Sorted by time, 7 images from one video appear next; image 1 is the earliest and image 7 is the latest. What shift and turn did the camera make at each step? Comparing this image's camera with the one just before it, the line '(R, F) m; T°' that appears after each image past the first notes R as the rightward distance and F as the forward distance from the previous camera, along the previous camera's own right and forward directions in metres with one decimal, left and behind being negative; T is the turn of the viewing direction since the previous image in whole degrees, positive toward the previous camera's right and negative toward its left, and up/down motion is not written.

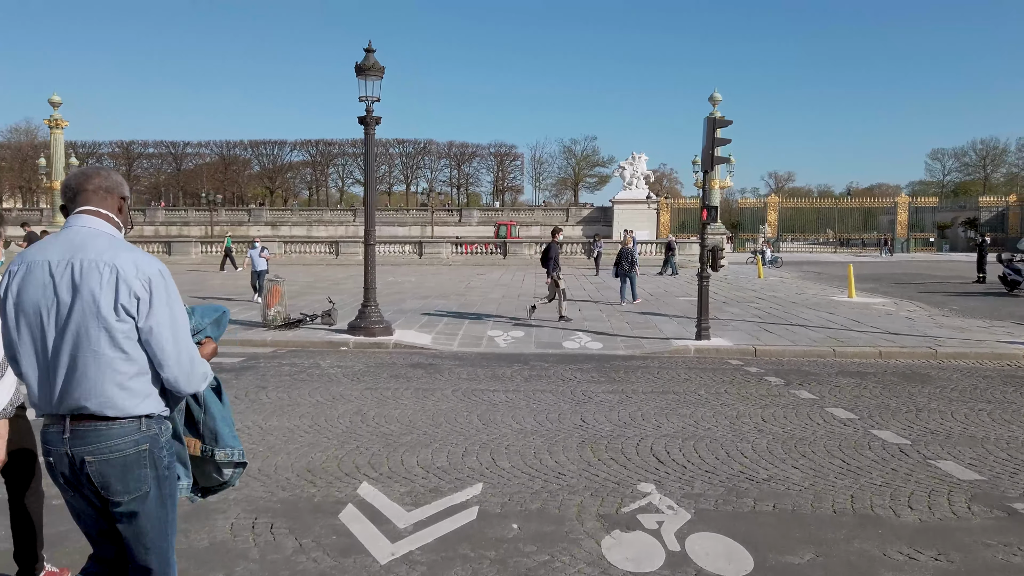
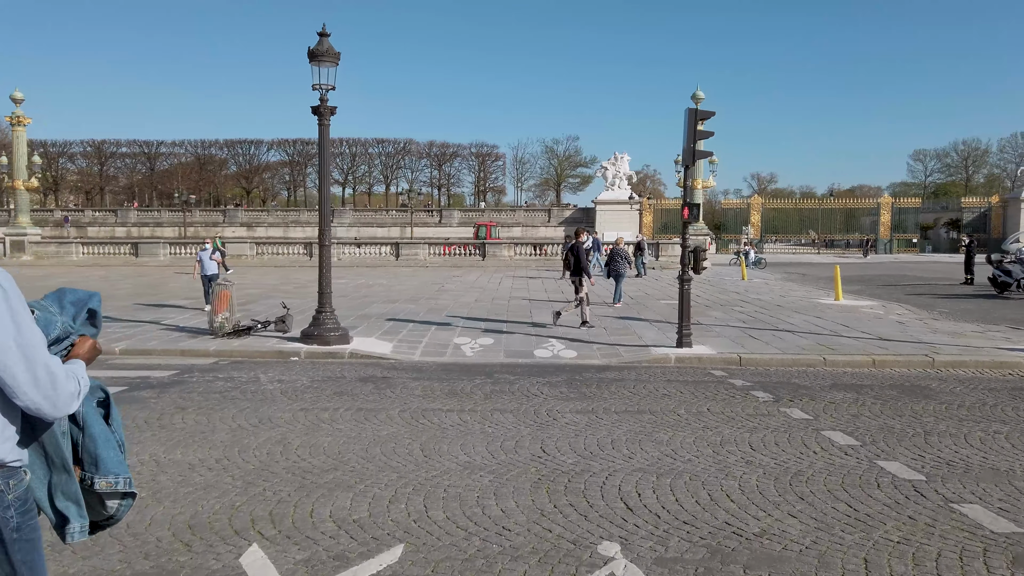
(+0.2, +0.8) m; +1°
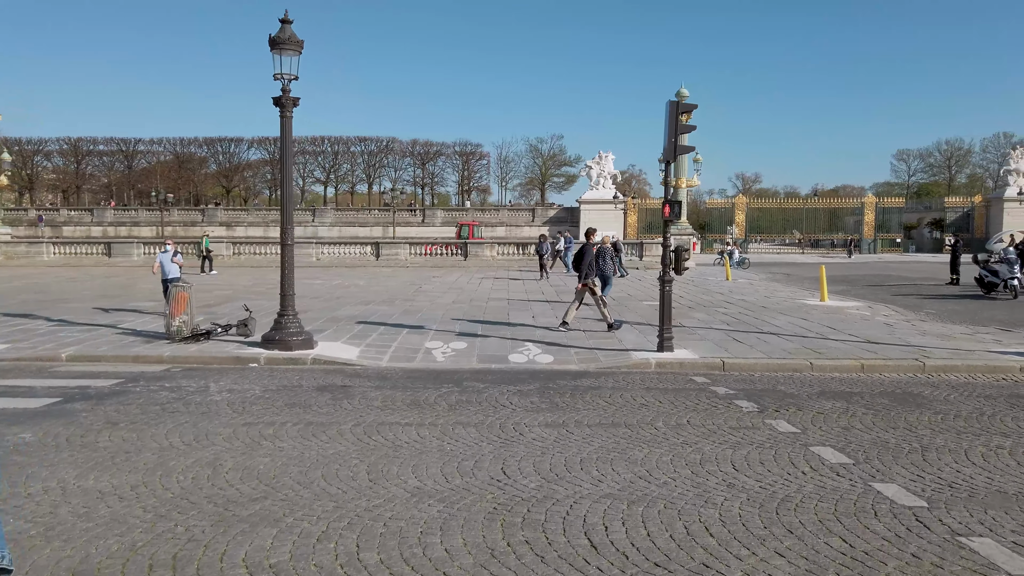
(+0.2, +0.5) m; +1°
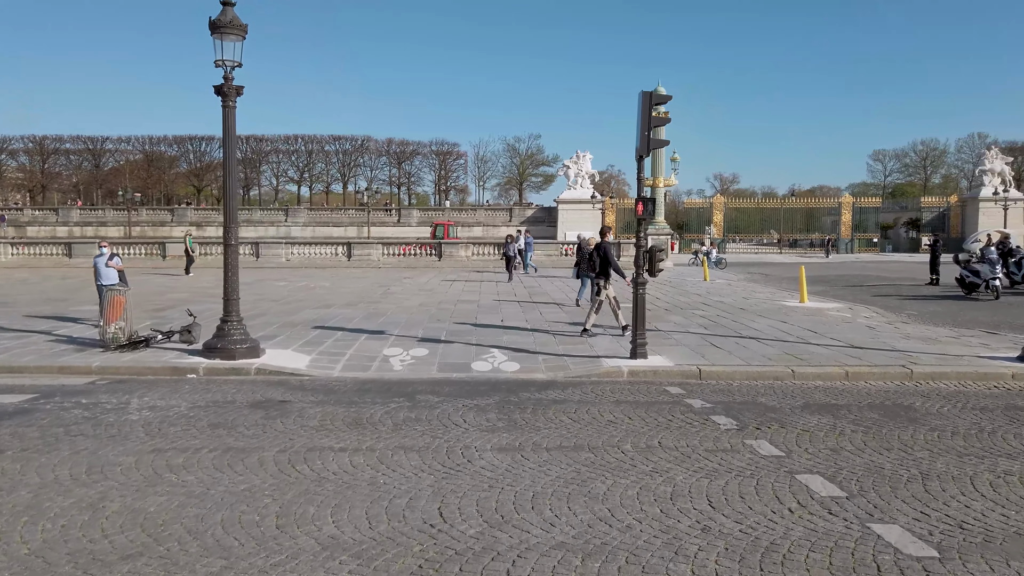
(+0.2, +0.7) m; +2°
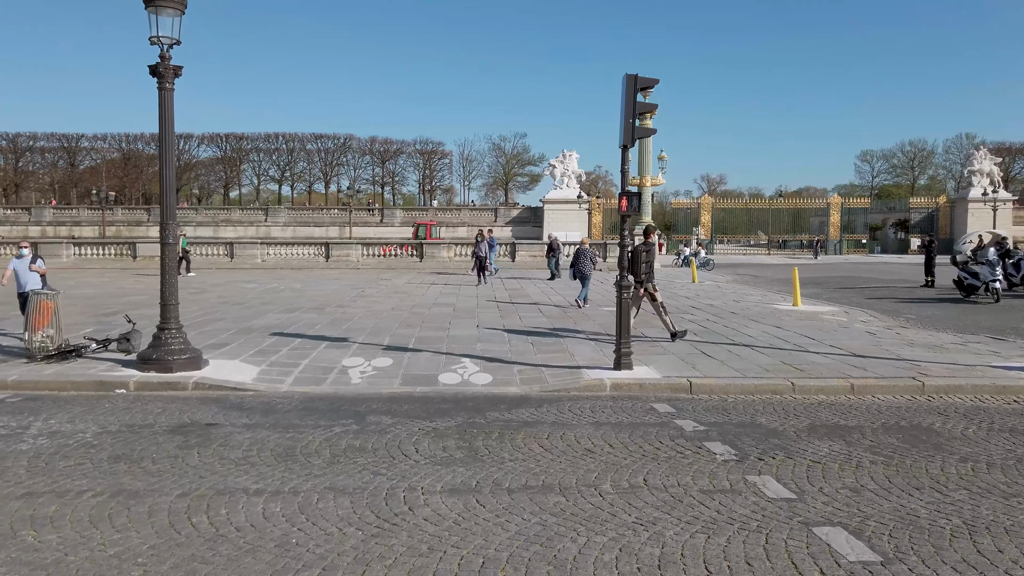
(+0.2, +0.9) m; +1°
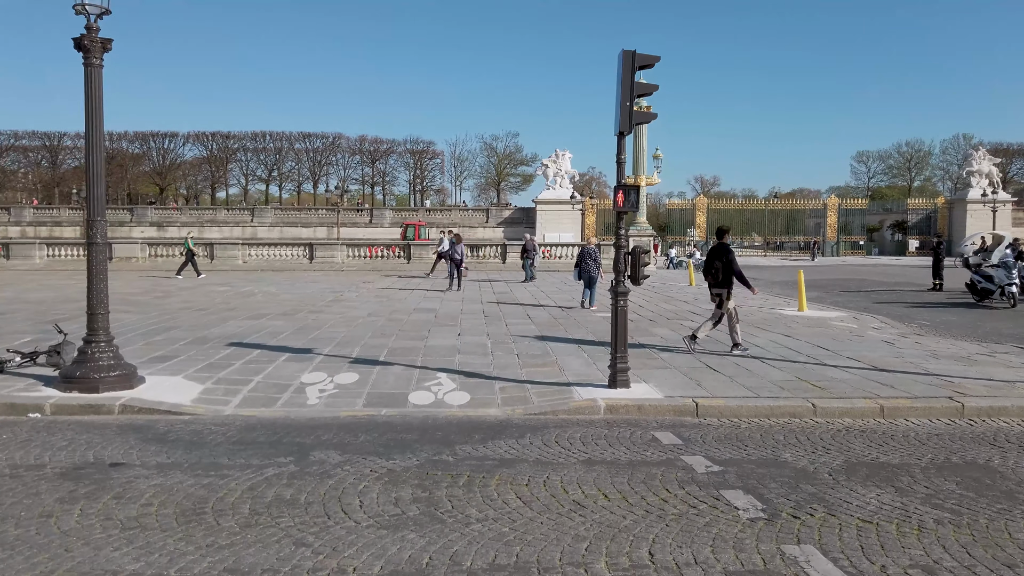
(+0.1, +1.1) m; 0°
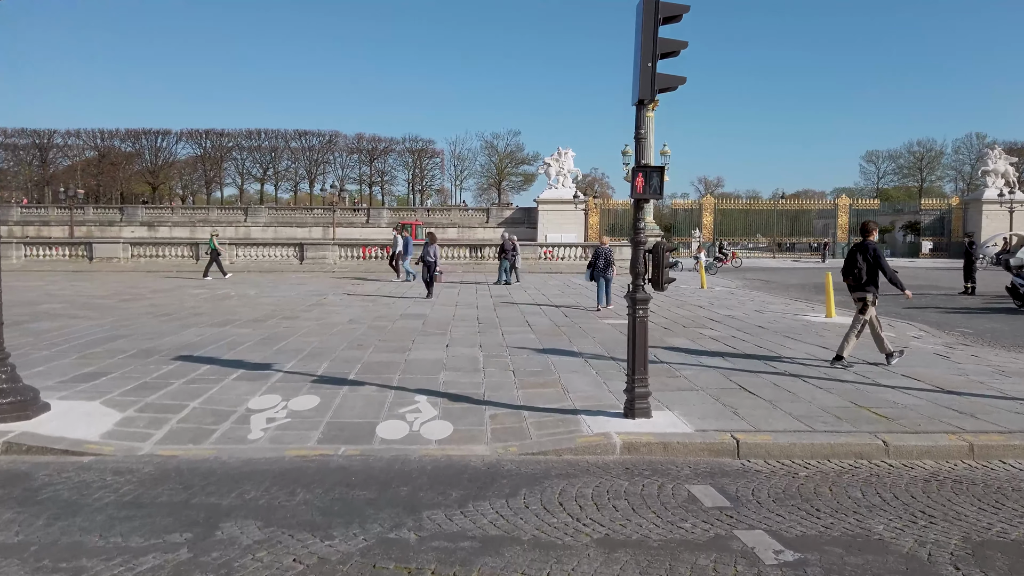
(+0.1, +1.4) m; 0°
